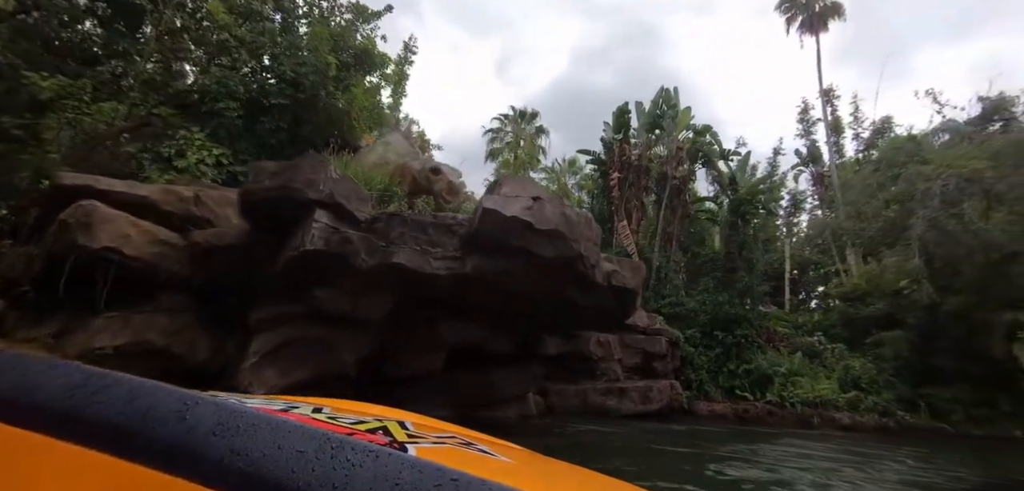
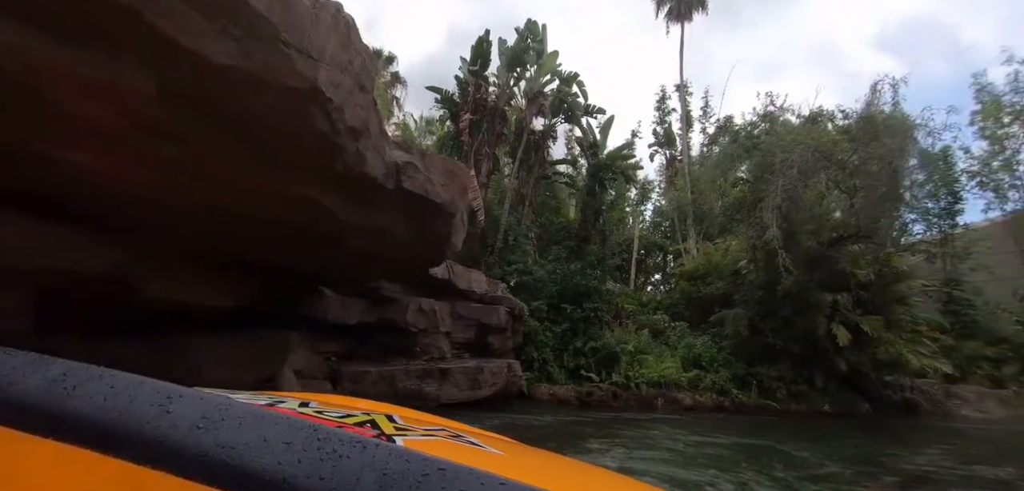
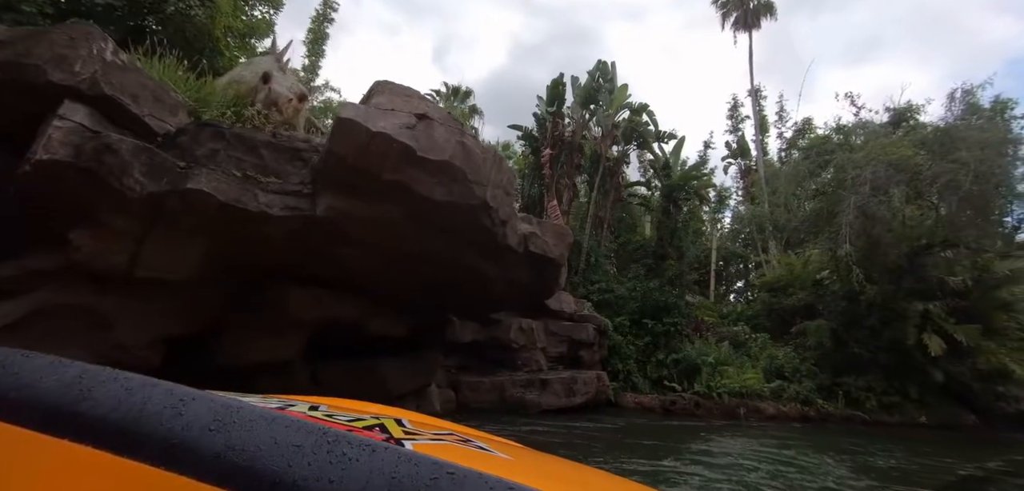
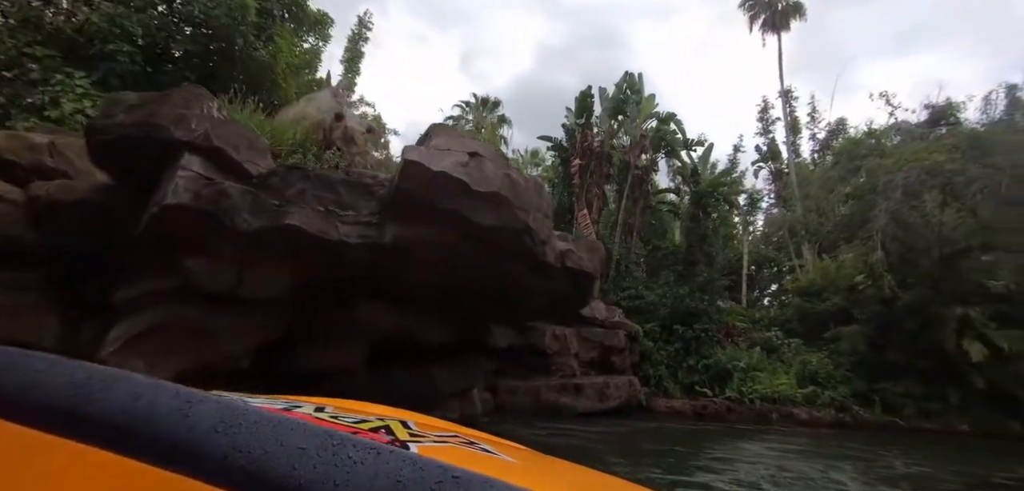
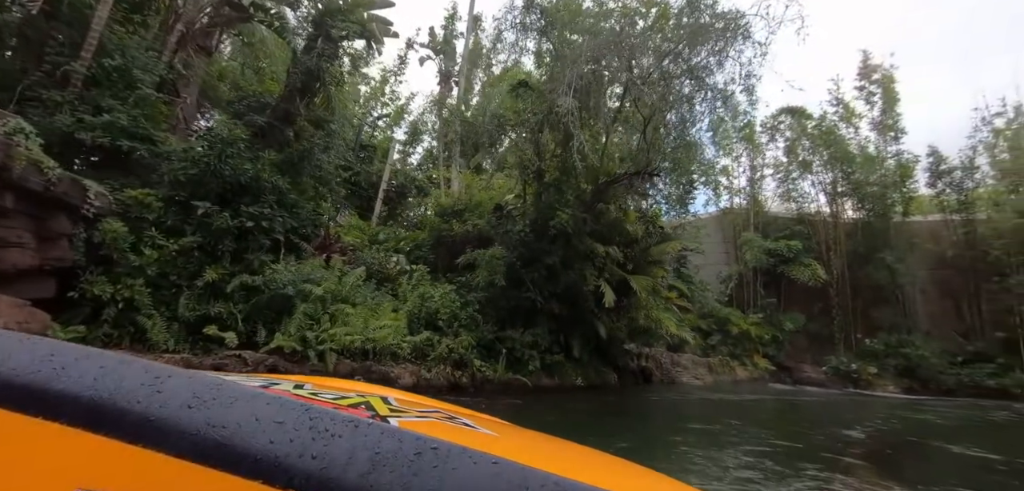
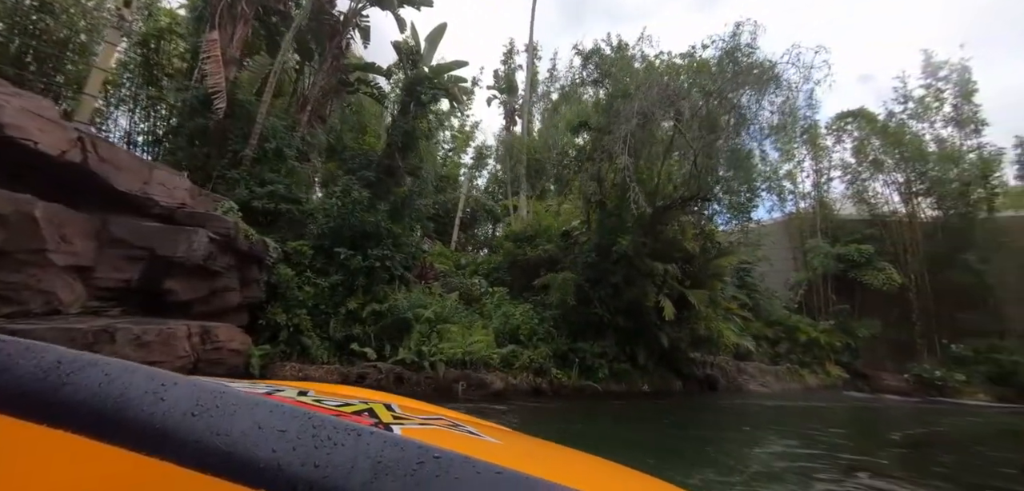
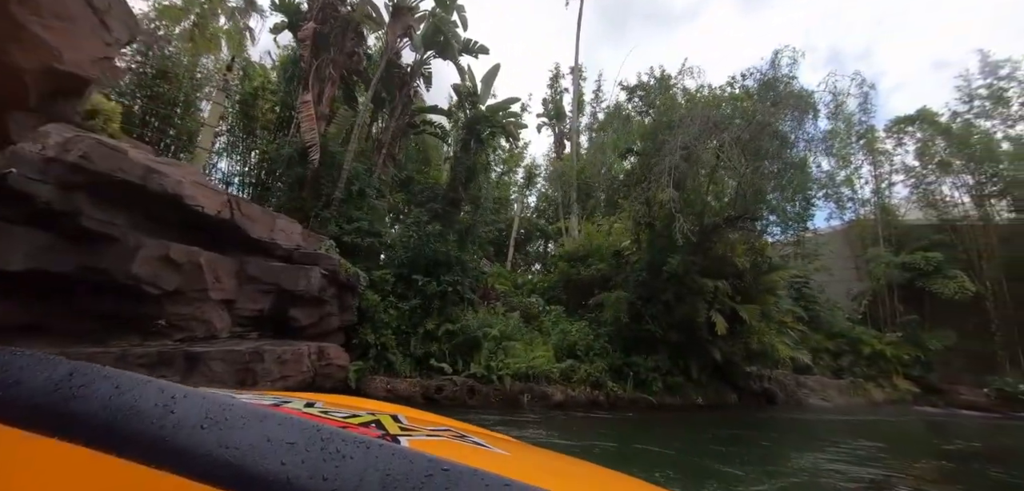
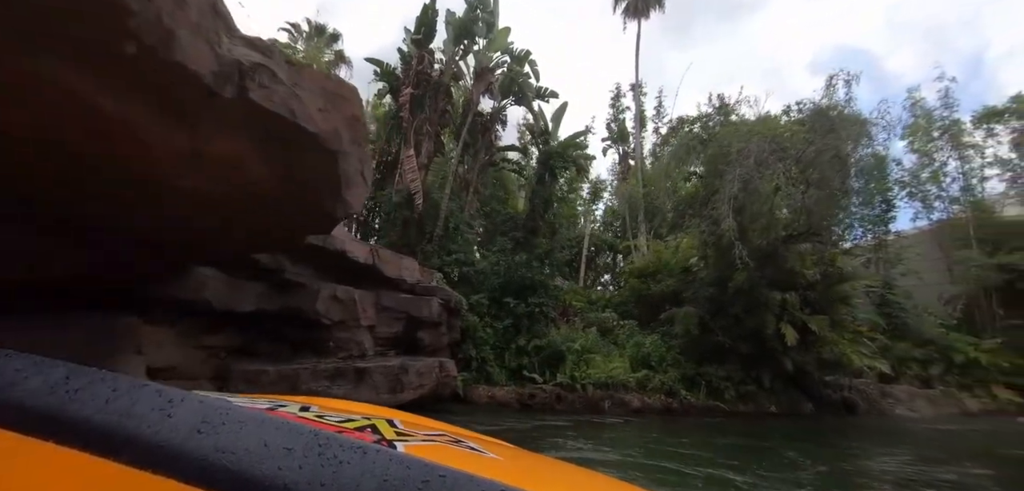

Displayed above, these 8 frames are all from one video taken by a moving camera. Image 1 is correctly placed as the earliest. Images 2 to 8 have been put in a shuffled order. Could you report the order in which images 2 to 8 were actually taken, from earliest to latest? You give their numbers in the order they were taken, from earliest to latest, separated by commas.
4, 3, 2, 8, 7, 6, 5
